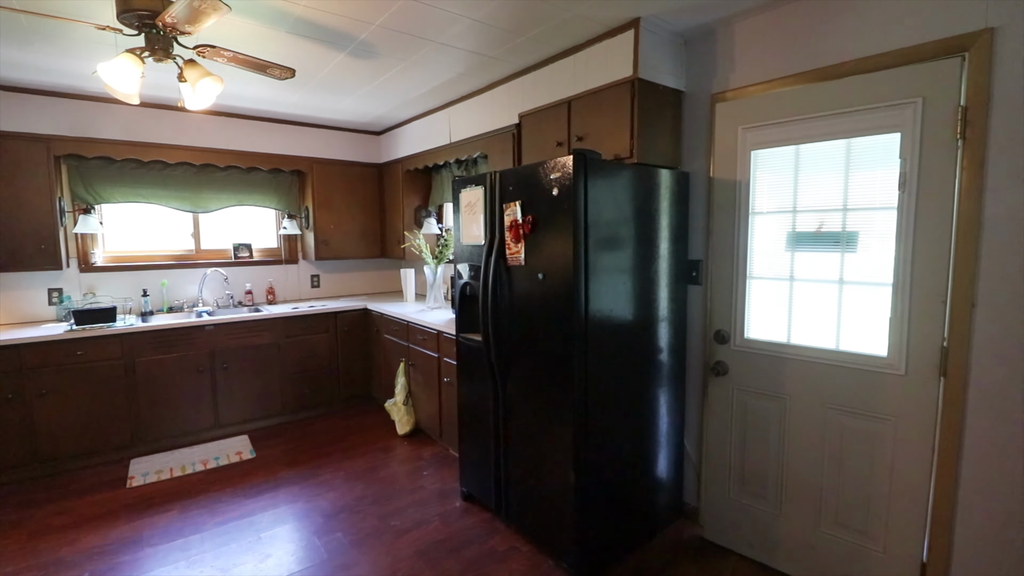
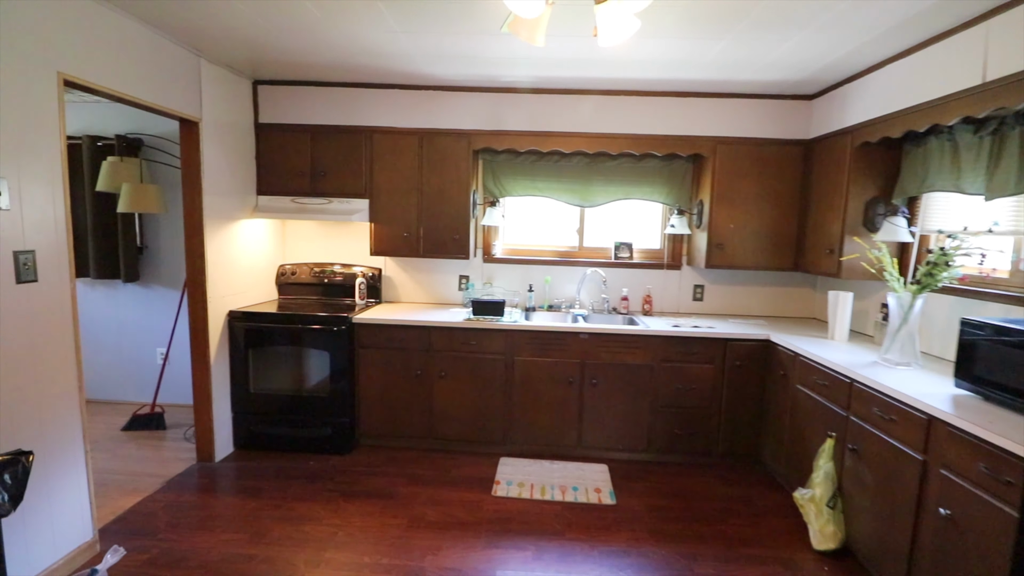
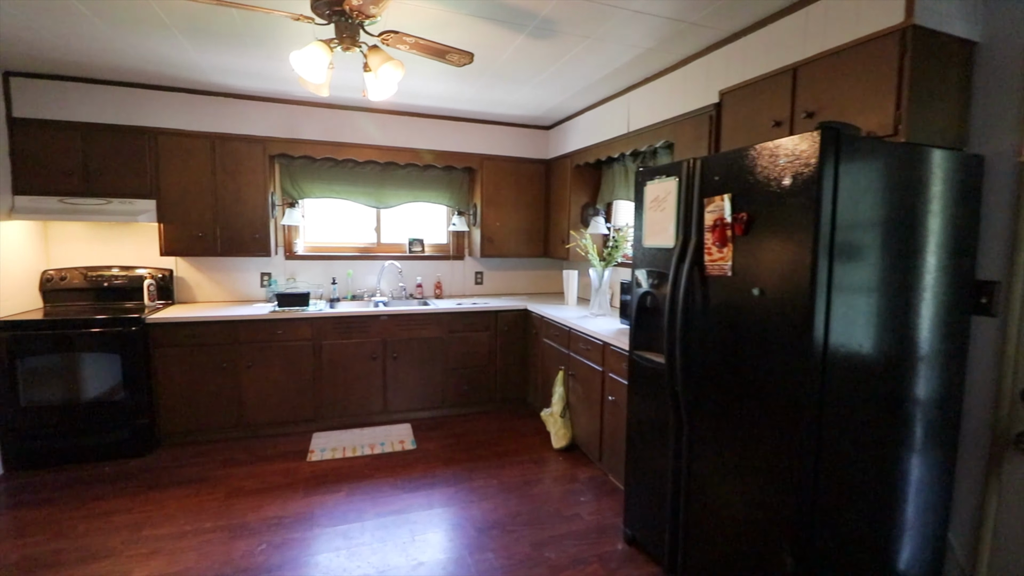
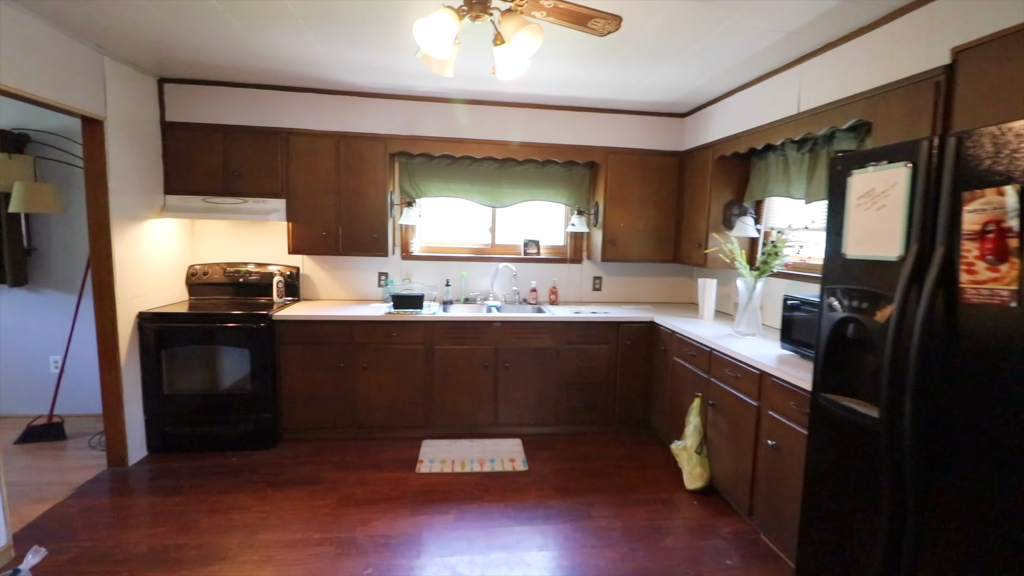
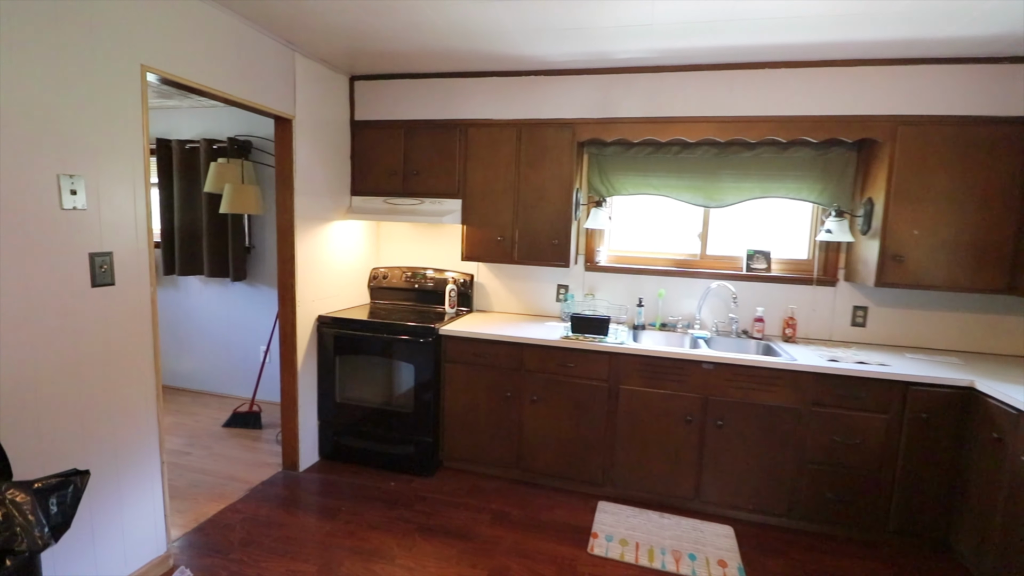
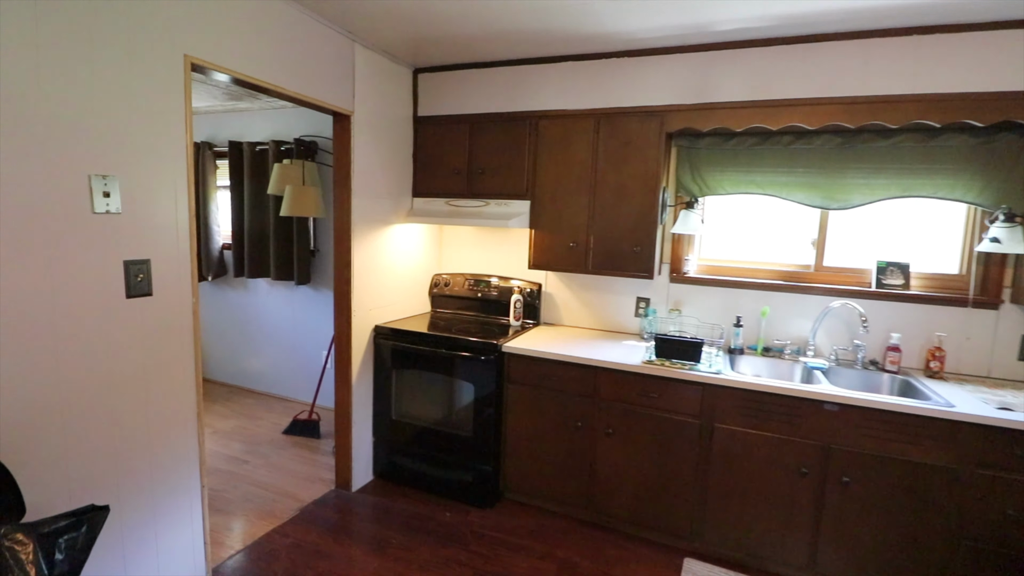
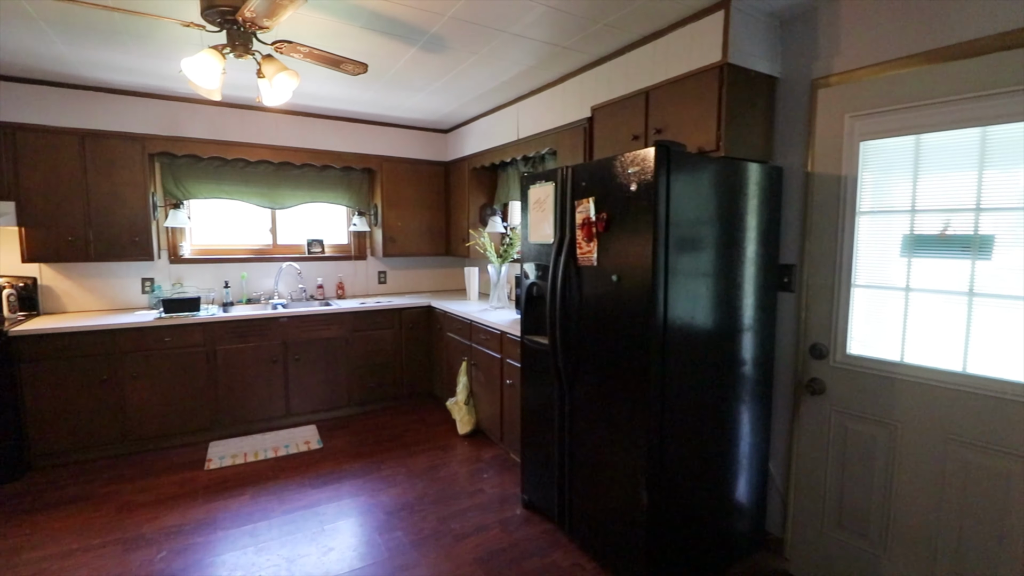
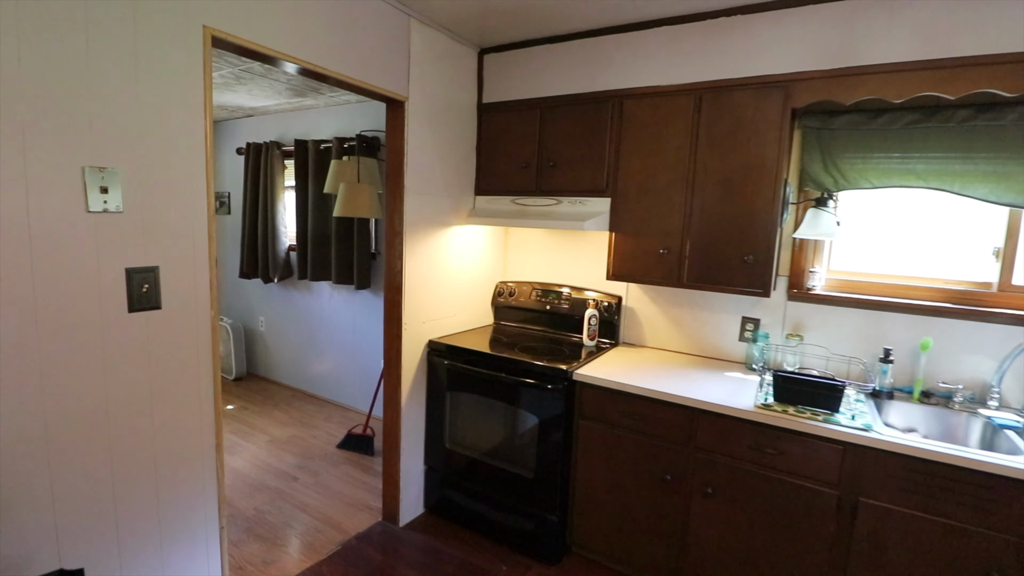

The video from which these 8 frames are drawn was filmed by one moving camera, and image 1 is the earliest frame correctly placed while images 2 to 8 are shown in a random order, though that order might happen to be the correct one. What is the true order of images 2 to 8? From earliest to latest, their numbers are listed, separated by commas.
7, 3, 4, 2, 5, 6, 8
